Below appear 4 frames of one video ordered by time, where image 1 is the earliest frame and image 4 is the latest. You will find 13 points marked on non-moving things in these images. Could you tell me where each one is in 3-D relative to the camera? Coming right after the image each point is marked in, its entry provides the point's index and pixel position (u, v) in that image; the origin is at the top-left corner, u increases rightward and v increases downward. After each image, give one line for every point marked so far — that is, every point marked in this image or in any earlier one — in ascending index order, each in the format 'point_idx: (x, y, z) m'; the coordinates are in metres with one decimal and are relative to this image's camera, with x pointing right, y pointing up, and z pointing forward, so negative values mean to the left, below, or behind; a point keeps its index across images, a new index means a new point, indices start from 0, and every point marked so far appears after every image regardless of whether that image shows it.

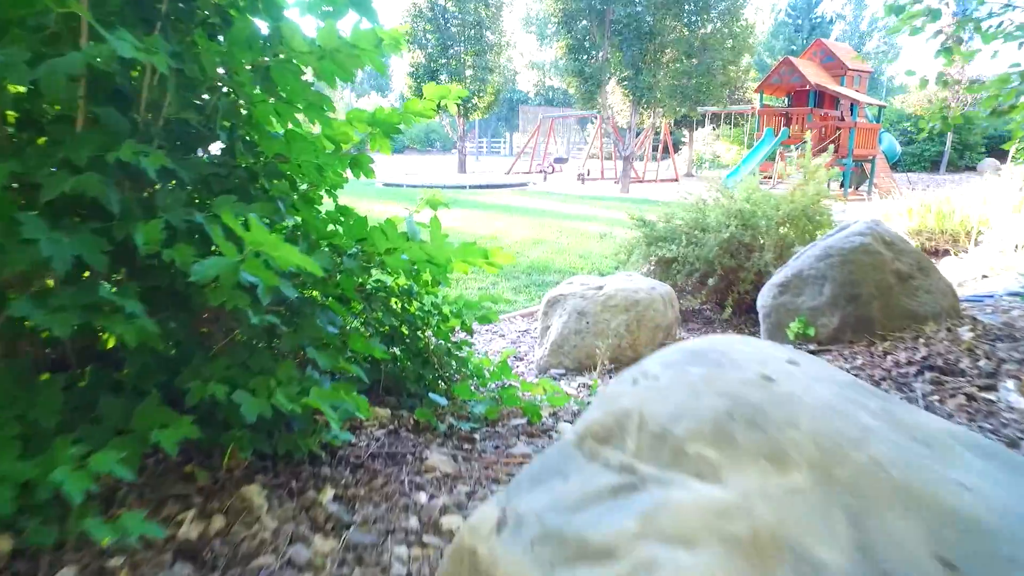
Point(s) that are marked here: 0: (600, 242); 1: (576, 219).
0: (+1.0, +0.5, +7.3) m
1: (+0.9, +1.0, +9.6) m
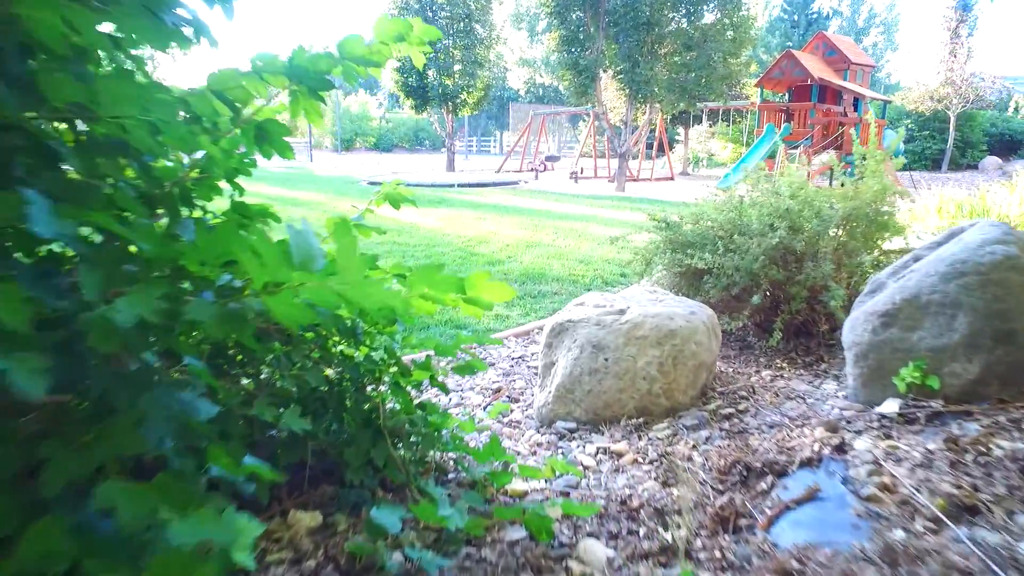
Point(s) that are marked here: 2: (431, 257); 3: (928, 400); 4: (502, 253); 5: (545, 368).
0: (+0.9, +0.4, +6.5) m
1: (+0.8, +0.9, +8.8) m
2: (-0.7, +0.3, +5.9) m
3: (+1.1, -0.3, +1.7) m
4: (-0.1, +0.3, +6.1) m
5: (+0.1, -0.3, +2.3) m
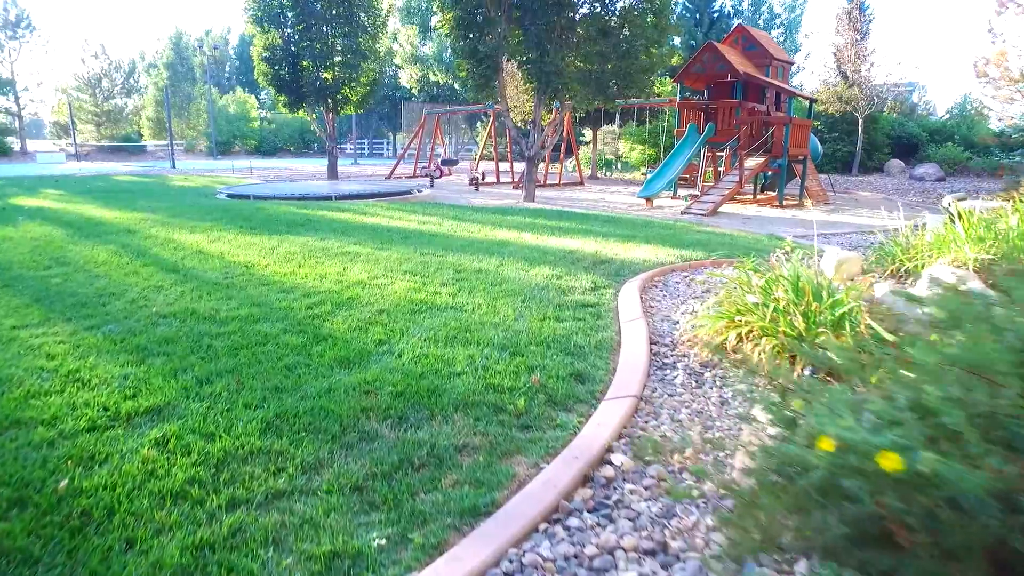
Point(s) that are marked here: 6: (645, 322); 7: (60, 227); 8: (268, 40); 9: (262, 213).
0: (+0.1, -0.1, +4.2) m
1: (-0.3, +0.4, +6.5) m
2: (-1.3, -0.3, +3.3) m
3: (+1.0, -0.8, -0.5) m
4: (-0.8, -0.3, +3.6) m
5: (0.0, -0.8, -0.1) m
6: (+0.8, -0.2, +4.2) m
7: (-5.3, +0.7, +7.8) m
8: (-5.9, +6.0, +16.0) m
9: (-3.5, +1.1, +9.3) m
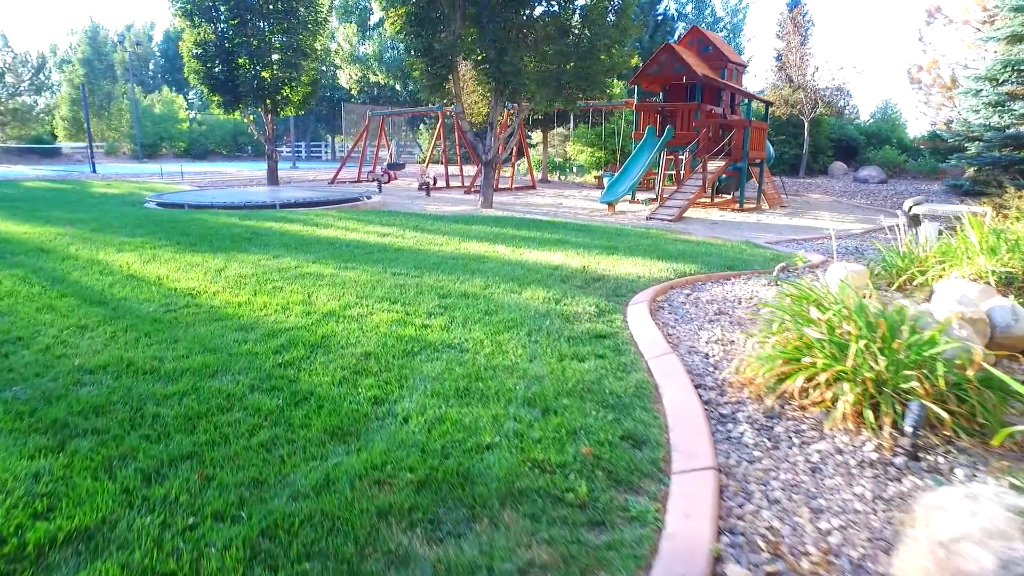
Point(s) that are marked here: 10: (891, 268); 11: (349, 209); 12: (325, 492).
0: (+0.2, -0.3, +3.6) m
1: (-0.5, +0.2, +5.8) m
2: (-1.2, -0.5, +2.5) m
3: (+1.5, -0.9, -1.0) m
4: (-0.7, -0.4, +2.9) m
5: (+0.5, -1.0, -0.7) m
6: (+0.9, -0.4, +3.6) m
7: (-5.6, +0.4, +6.7) m
8: (-7.0, +5.6, +14.8) m
9: (-3.9, +0.8, +8.4) m
10: (+3.3, +0.2, +5.8) m
11: (-2.7, +1.3, +11.1) m
12: (-0.6, -0.6, +2.1) m
